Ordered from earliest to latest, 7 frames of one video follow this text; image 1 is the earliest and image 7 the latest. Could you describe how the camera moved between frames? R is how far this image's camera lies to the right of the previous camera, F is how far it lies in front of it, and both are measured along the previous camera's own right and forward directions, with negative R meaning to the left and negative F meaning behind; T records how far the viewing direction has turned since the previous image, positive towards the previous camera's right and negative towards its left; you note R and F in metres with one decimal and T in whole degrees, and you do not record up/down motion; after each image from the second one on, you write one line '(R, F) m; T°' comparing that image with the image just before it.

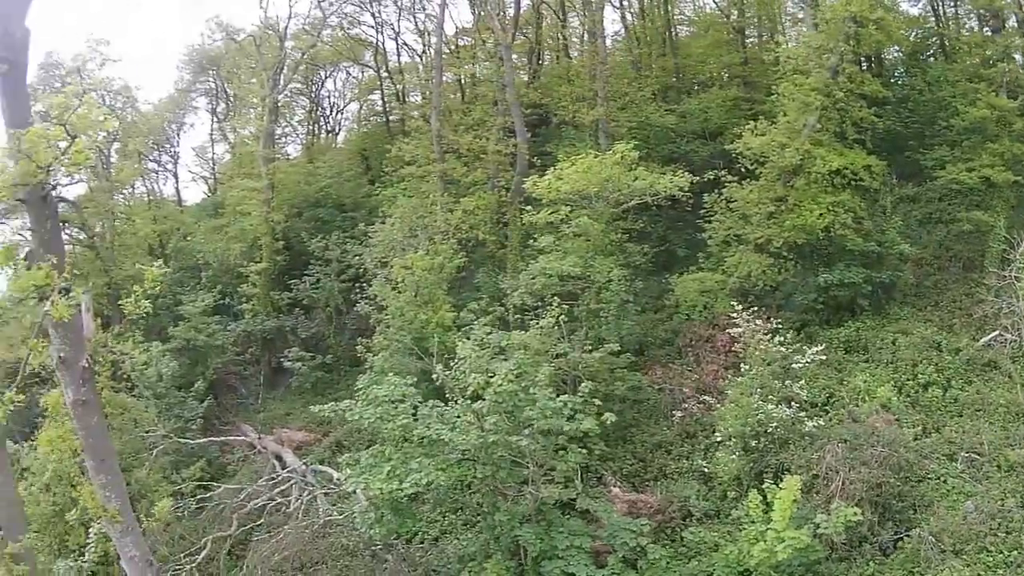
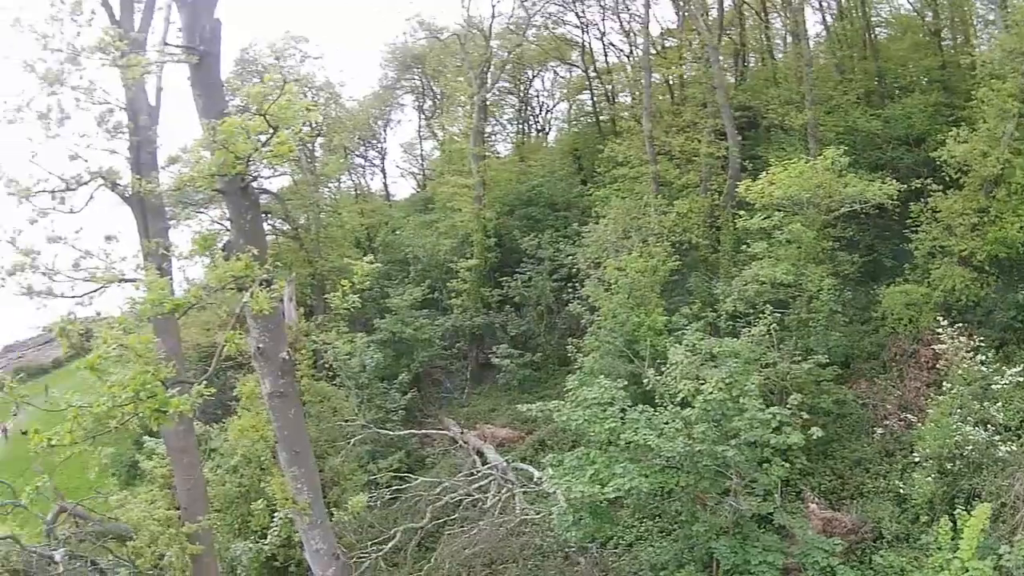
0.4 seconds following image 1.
(-1.3, +0.2) m; 0°
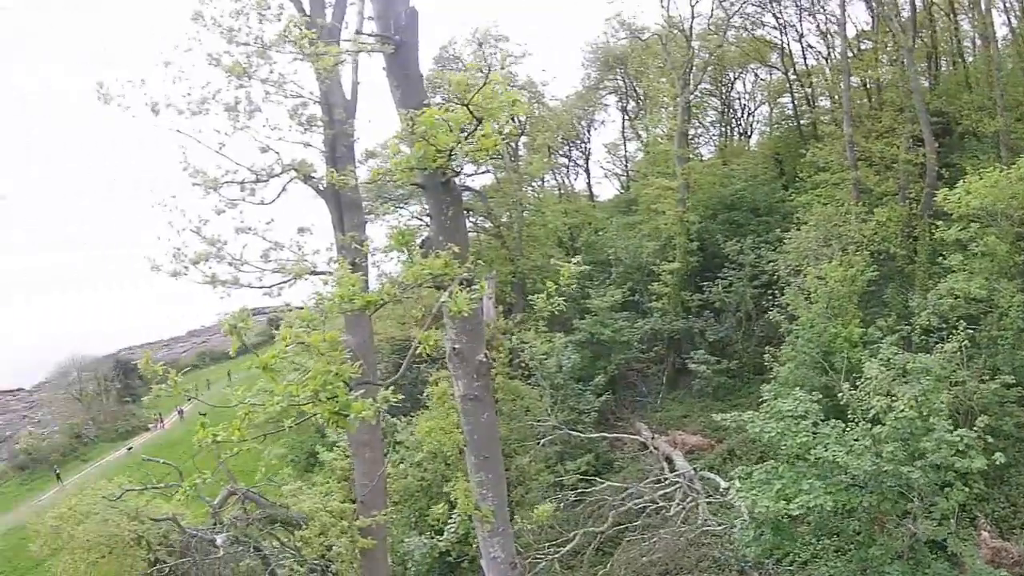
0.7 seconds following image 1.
(-1.2, +0.1) m; 0°
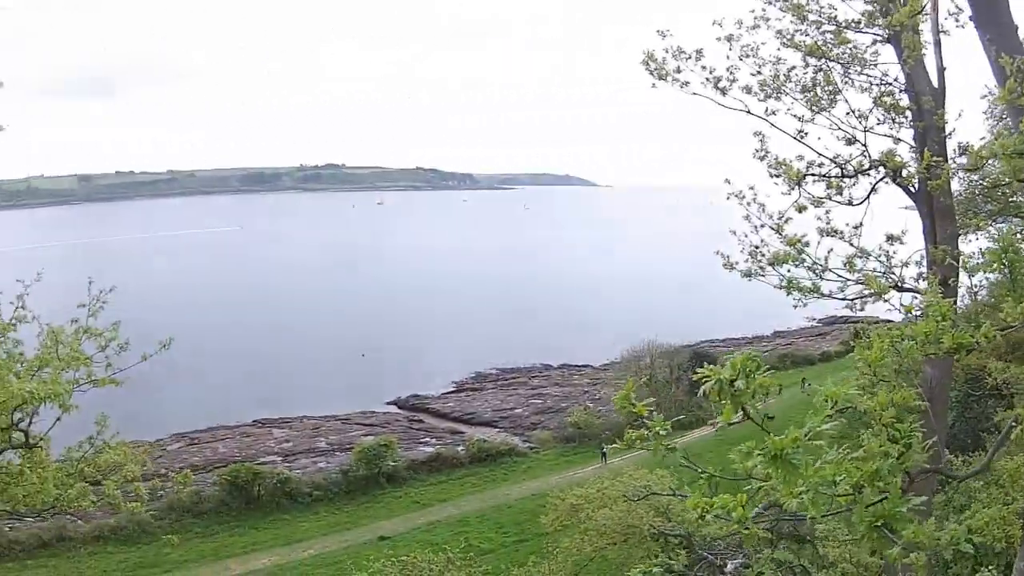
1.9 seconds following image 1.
(-2.2, +0.4) m; -9°
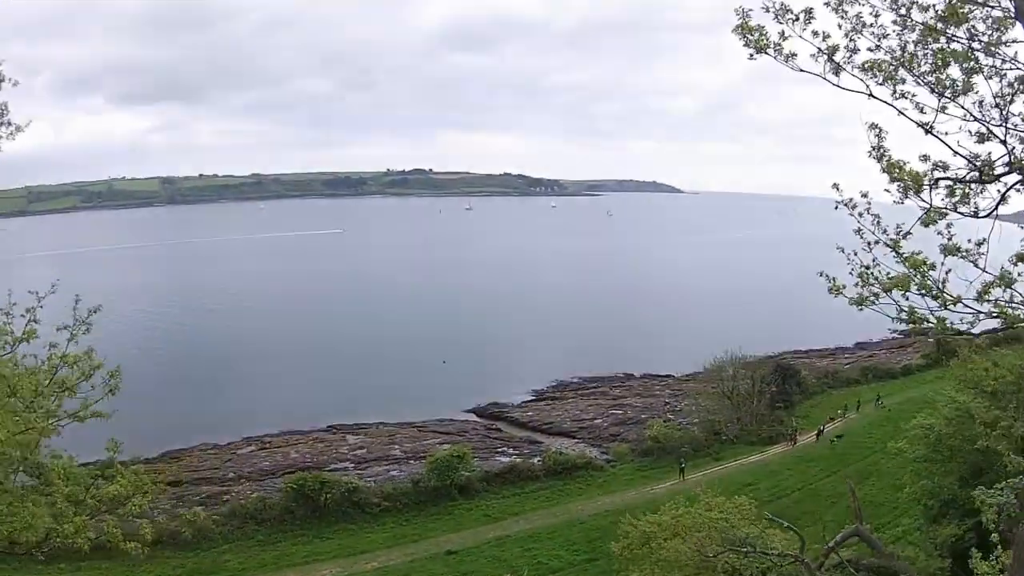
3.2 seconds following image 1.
(0.0, +0.2) m; -6°
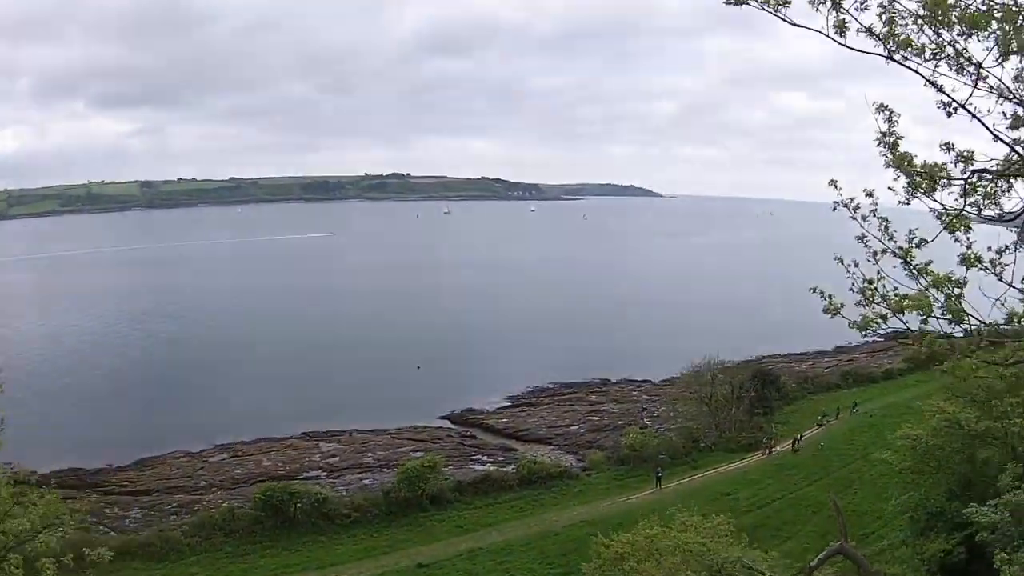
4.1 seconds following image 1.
(+0.1, +0.1) m; +1°
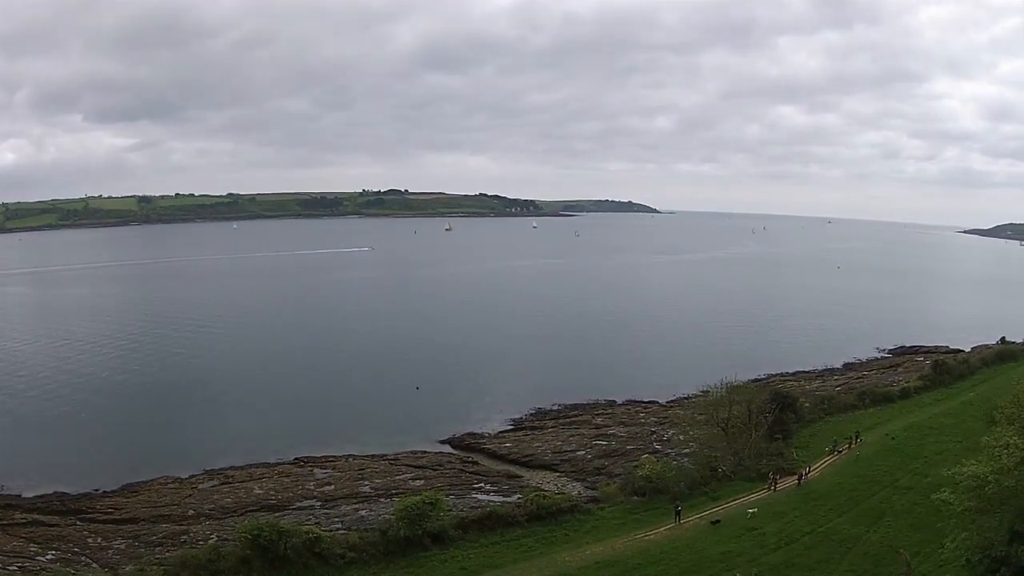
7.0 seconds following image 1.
(-0.1, +0.3) m; 0°
